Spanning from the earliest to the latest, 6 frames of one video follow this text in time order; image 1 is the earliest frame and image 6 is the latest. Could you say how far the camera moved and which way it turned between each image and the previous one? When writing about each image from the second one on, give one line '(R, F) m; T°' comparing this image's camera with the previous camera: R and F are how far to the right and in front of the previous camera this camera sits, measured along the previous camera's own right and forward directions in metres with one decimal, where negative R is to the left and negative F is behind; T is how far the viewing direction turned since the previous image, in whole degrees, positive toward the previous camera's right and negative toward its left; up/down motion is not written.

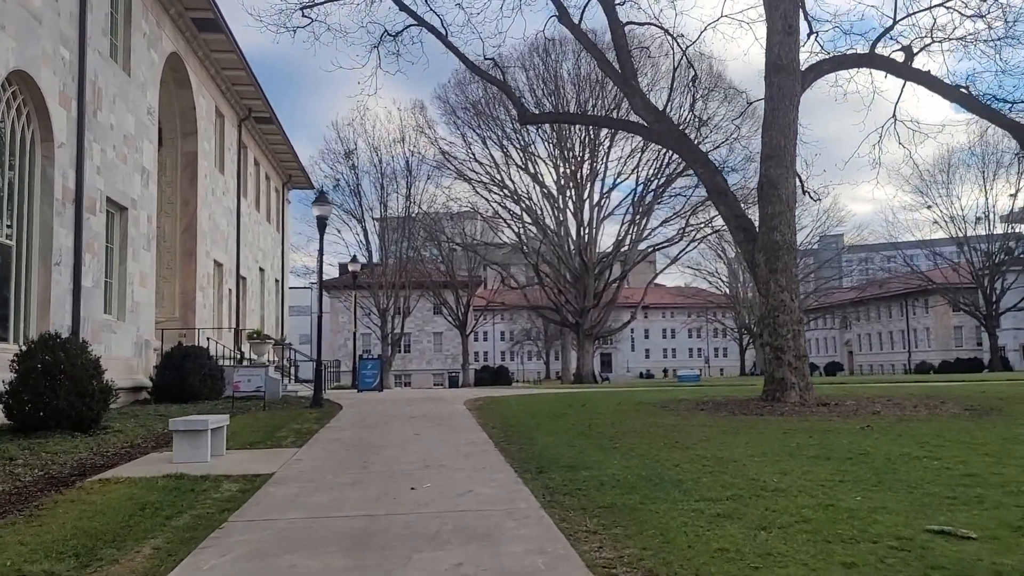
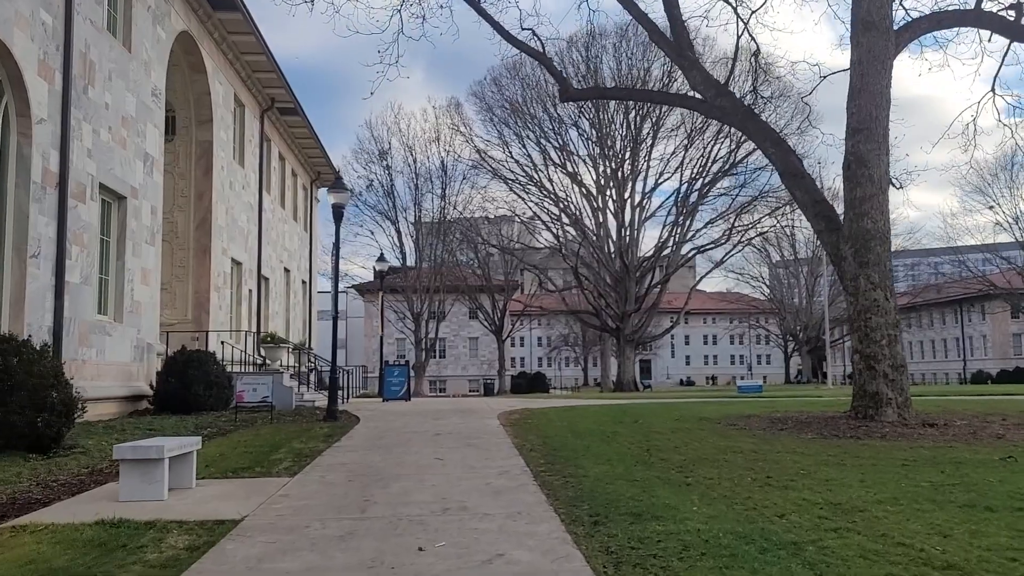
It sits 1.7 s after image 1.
(-0.1, +2.1) m; -3°
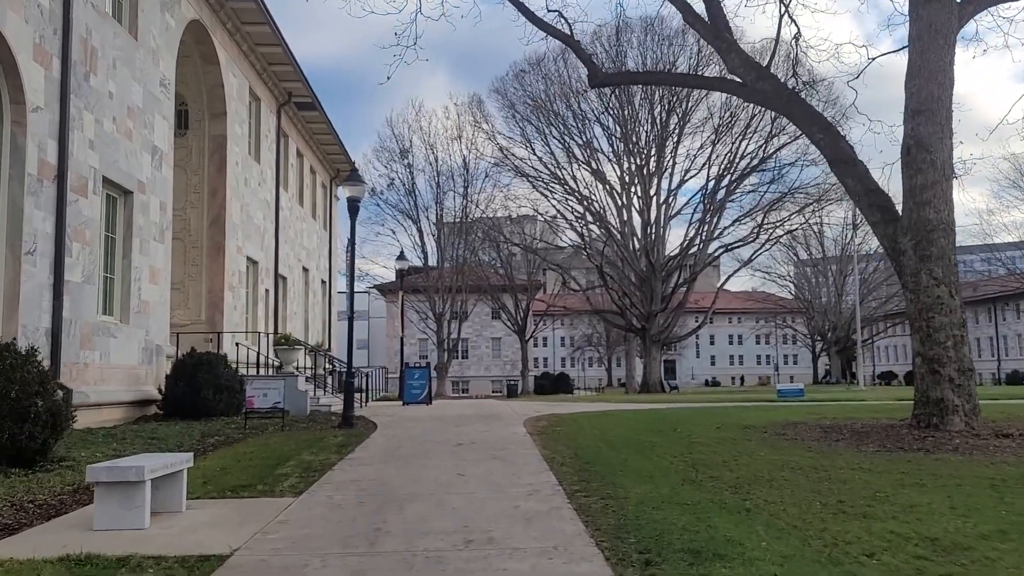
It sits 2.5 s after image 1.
(-0.1, +1.0) m; -2°
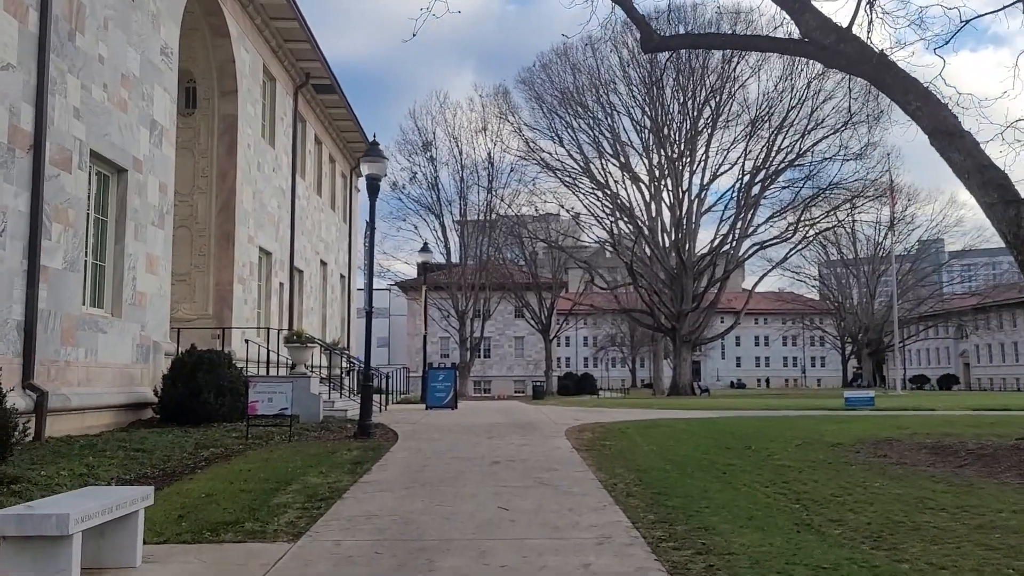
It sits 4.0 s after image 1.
(-0.3, +1.8) m; -1°
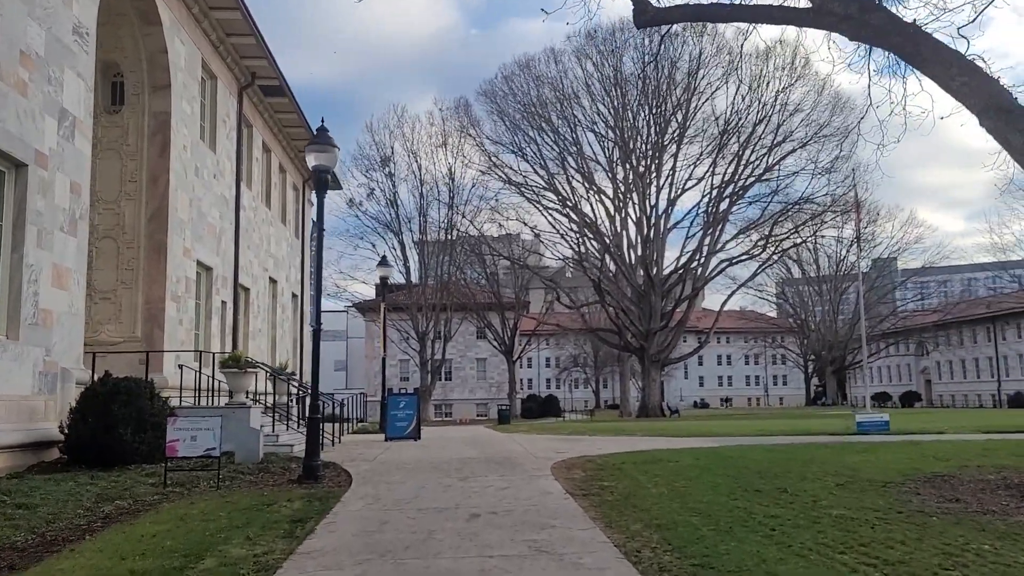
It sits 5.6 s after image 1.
(-0.2, +1.9) m; +3°
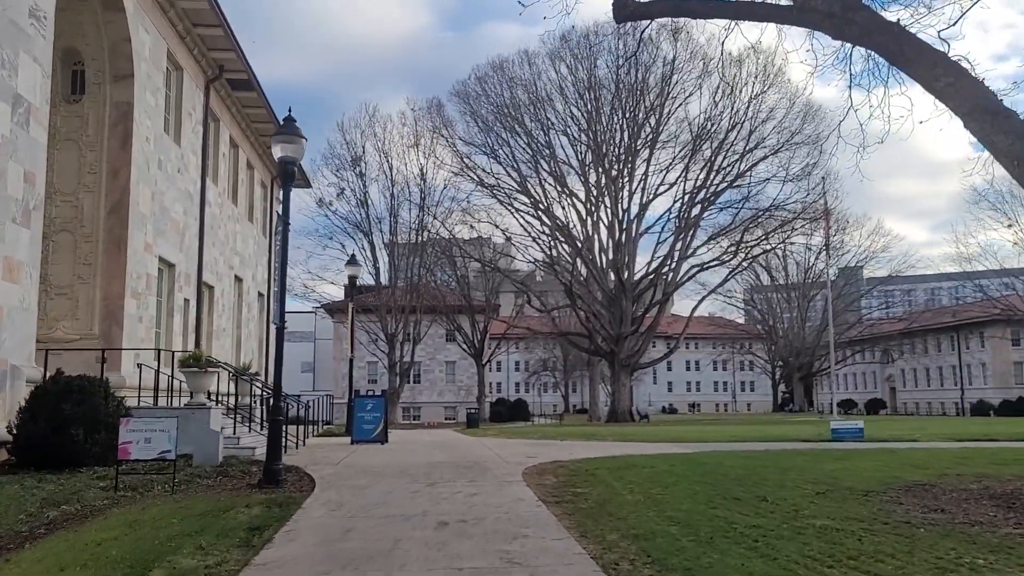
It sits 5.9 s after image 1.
(0.0, +0.3) m; +2°
